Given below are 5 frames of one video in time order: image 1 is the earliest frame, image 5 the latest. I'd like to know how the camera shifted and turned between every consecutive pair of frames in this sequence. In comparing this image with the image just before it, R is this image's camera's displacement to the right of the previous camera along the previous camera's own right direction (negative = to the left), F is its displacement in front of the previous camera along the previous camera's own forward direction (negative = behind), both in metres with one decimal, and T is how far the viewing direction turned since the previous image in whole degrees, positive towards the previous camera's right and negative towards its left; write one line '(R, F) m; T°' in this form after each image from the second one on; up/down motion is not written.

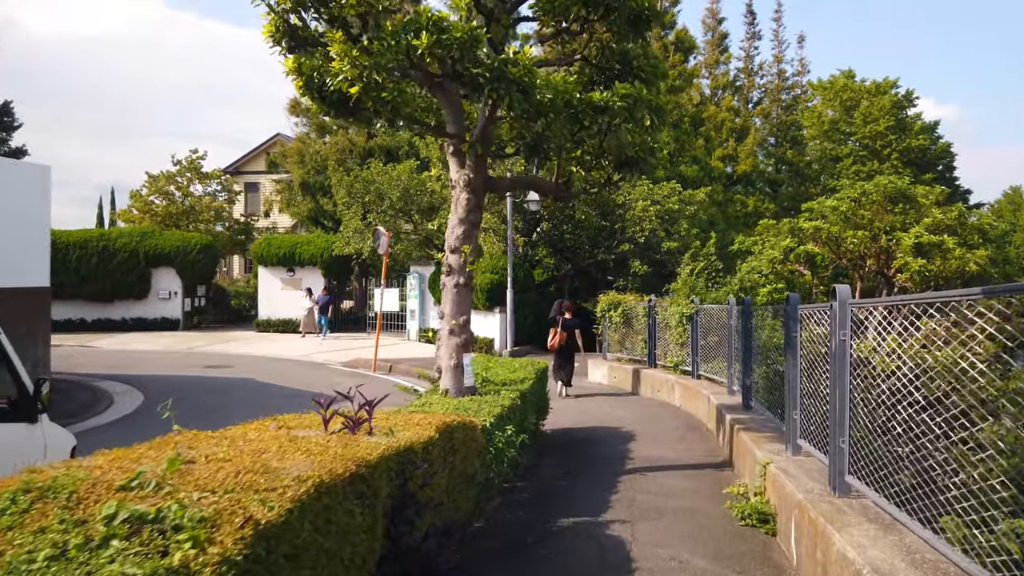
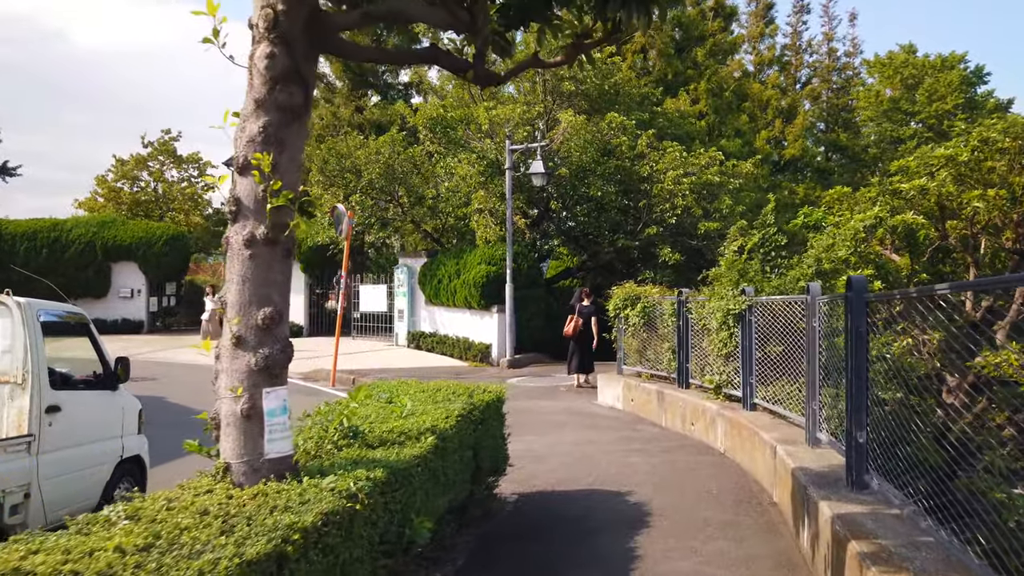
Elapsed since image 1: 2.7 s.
(+0.9, +4.3) m; -3°
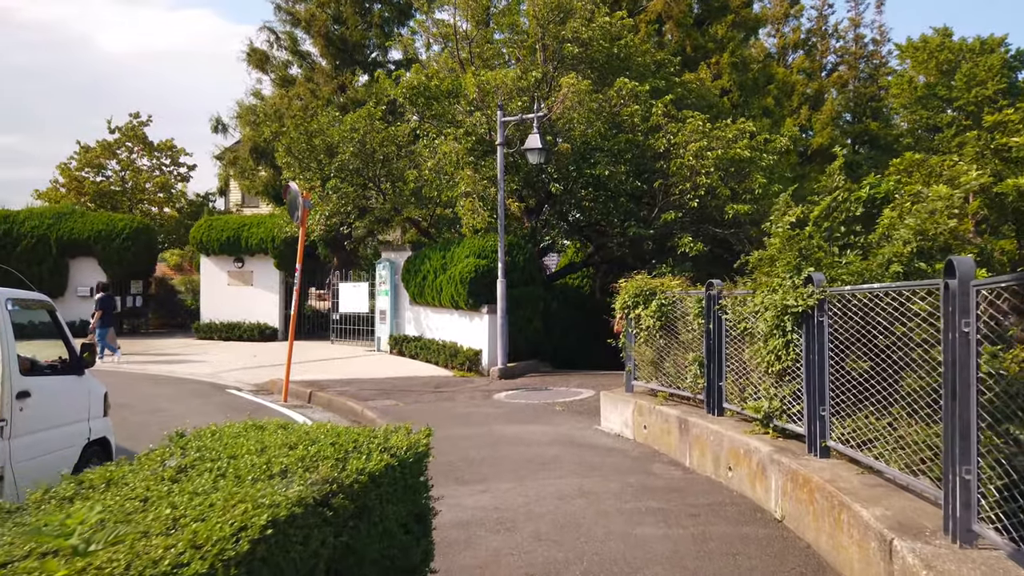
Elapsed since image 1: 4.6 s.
(+0.4, +2.7) m; -1°
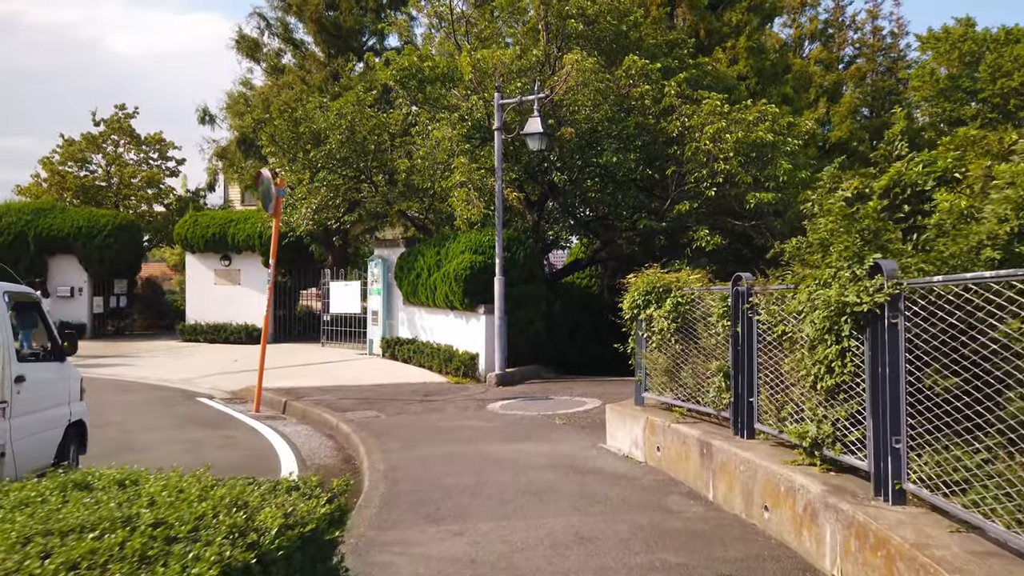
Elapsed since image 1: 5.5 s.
(+0.2, +1.3) m; -1°
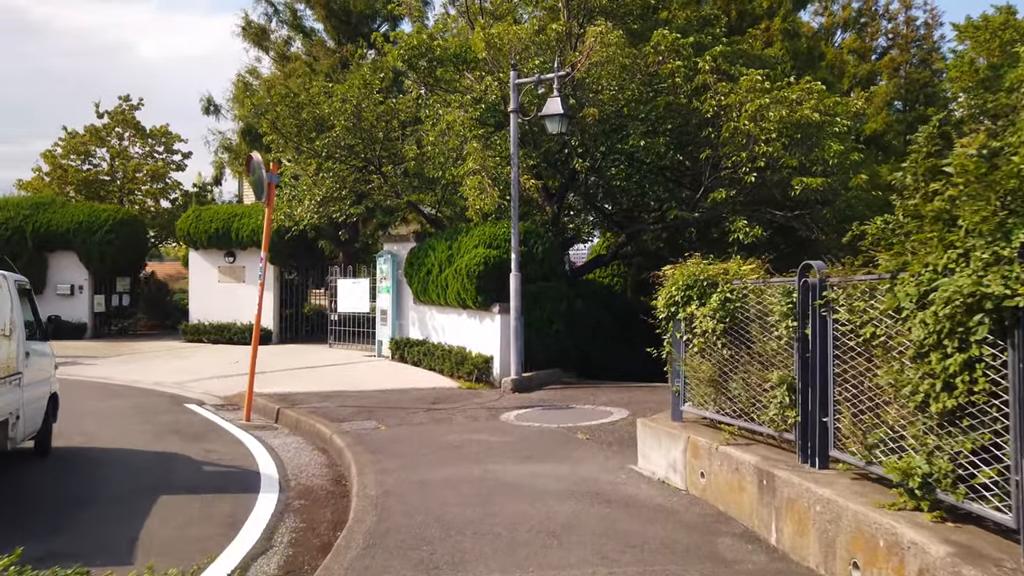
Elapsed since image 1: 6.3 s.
(0.0, +1.2) m; -1°
